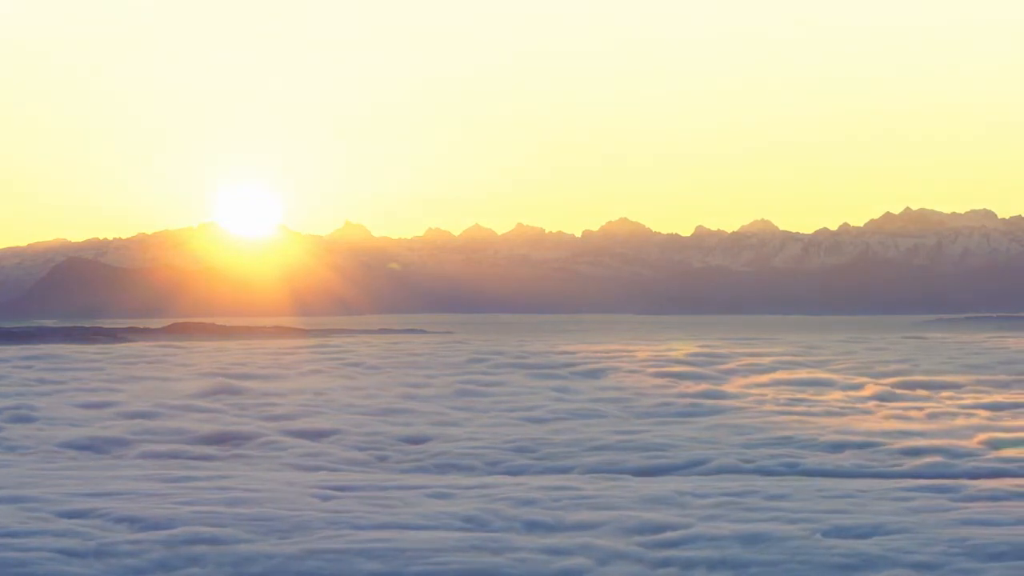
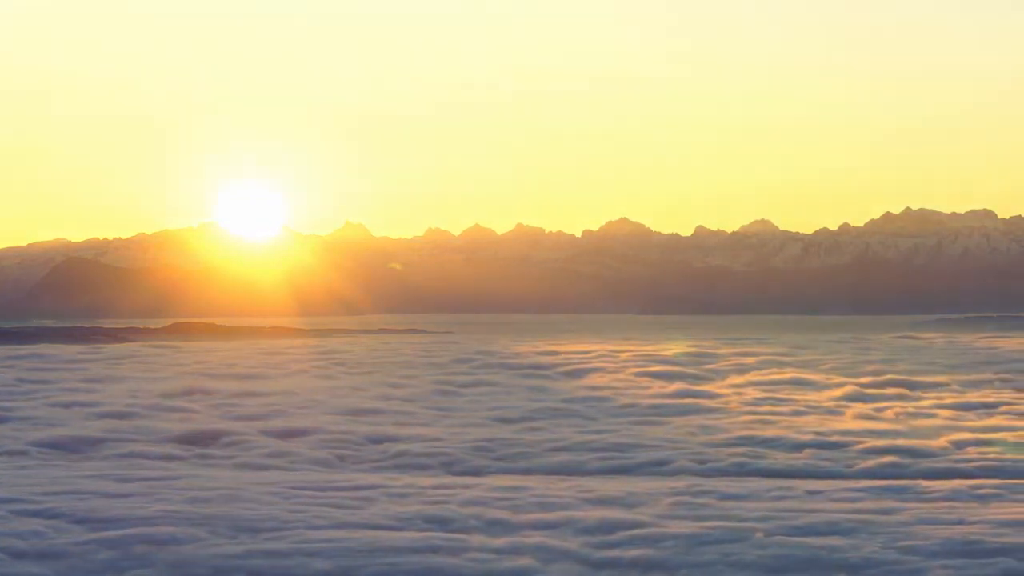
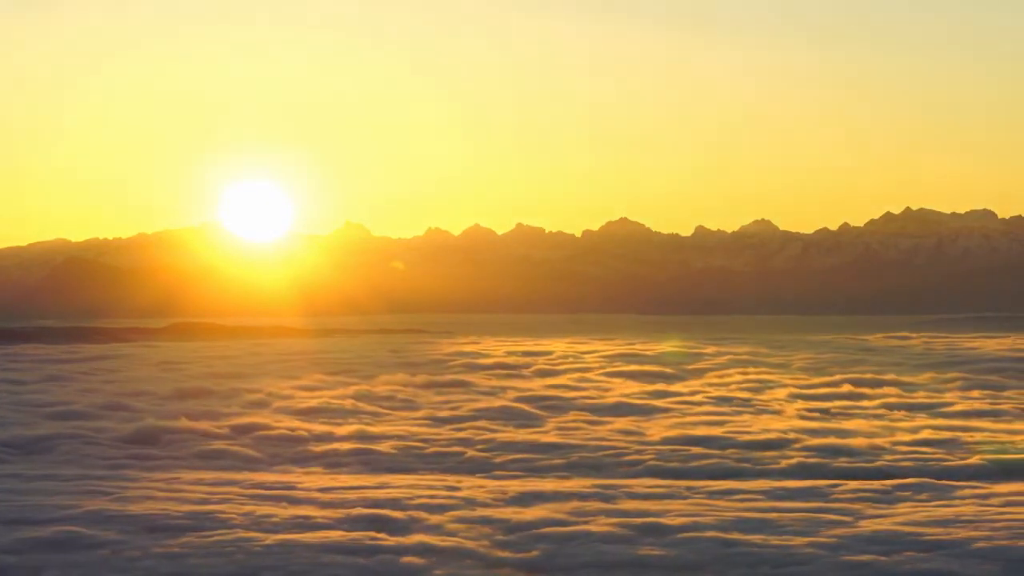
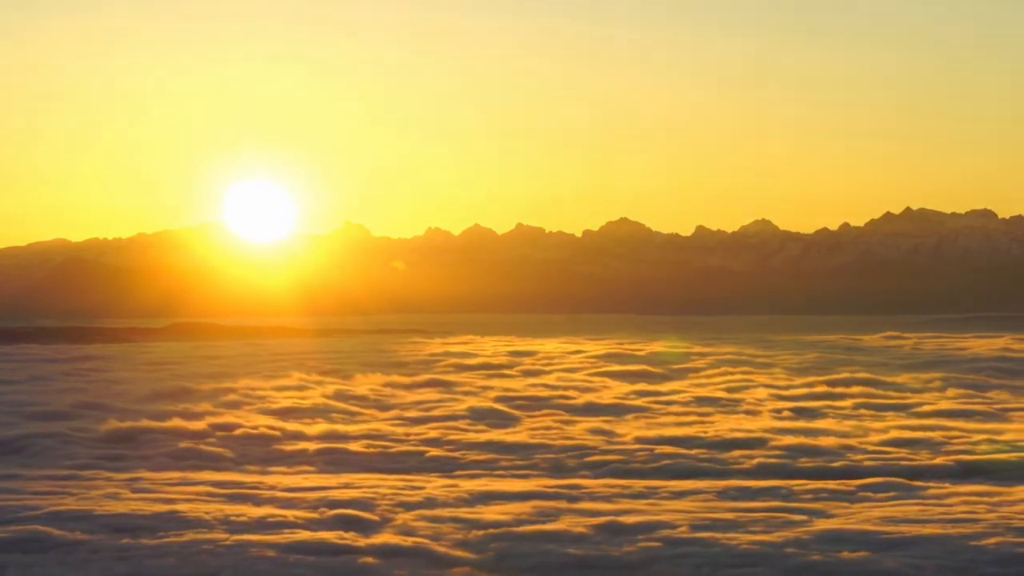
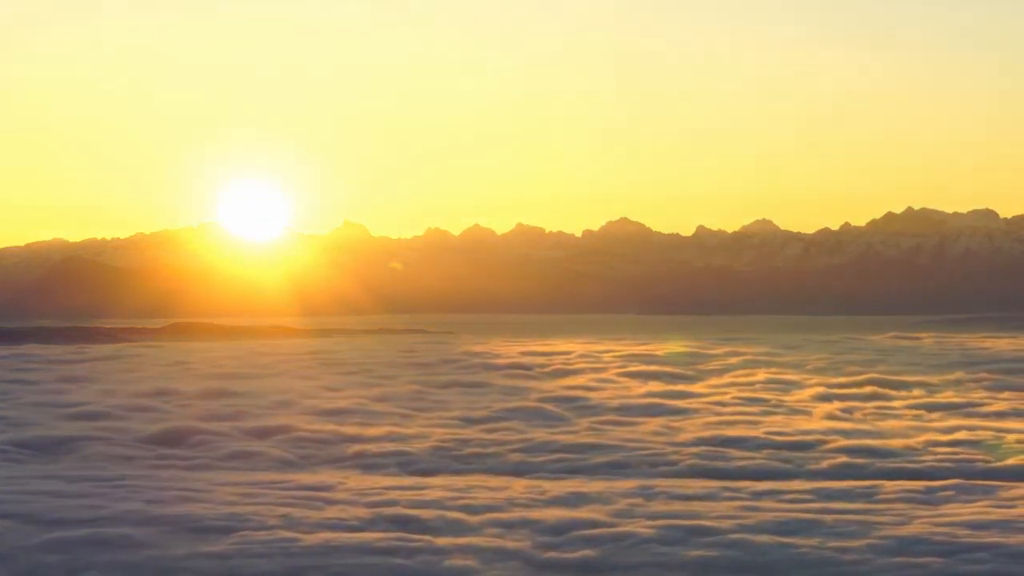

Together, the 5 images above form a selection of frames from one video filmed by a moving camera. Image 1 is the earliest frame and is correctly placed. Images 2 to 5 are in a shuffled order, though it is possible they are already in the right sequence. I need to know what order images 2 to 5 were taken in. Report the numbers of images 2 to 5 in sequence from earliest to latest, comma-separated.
2, 5, 3, 4
